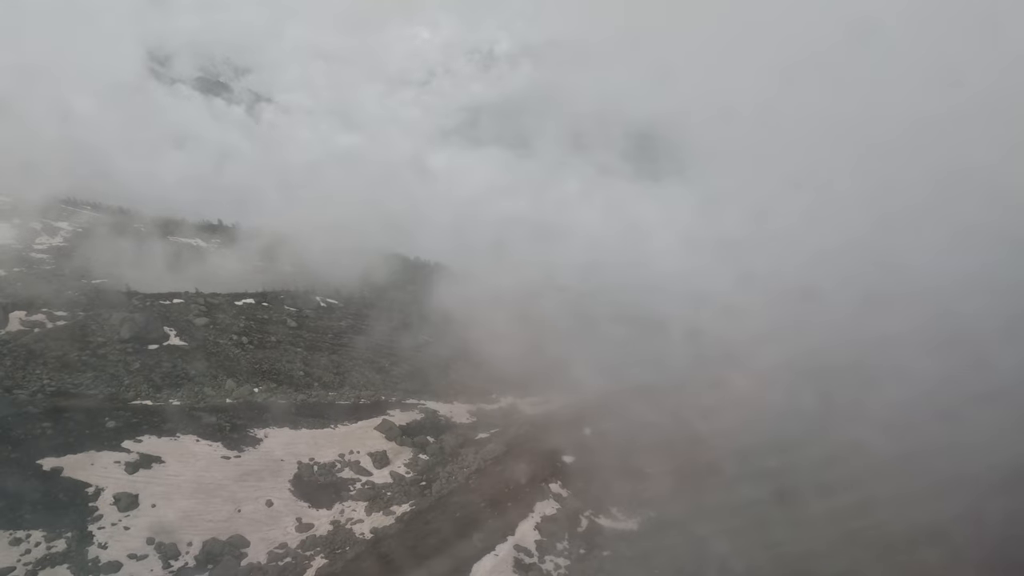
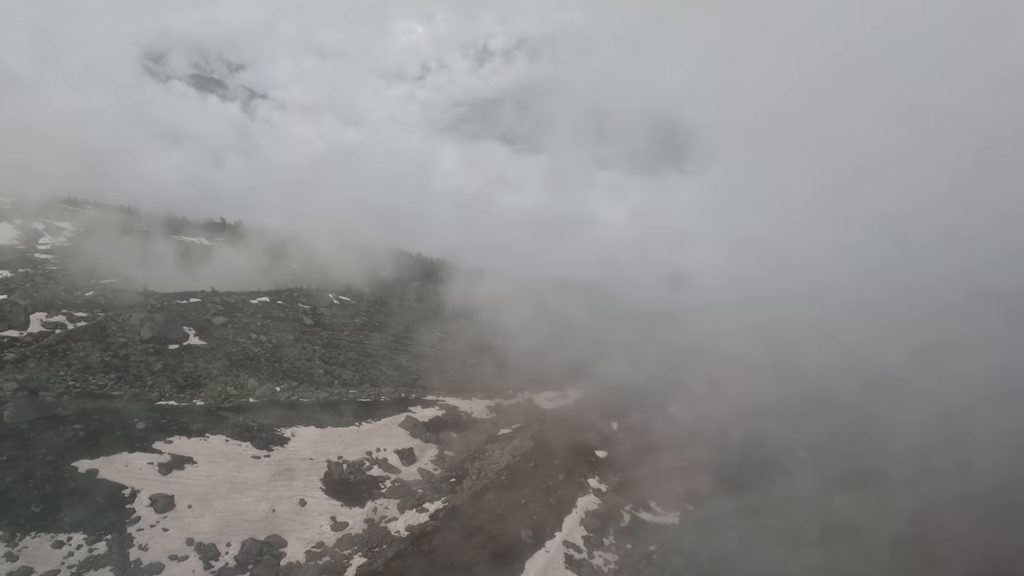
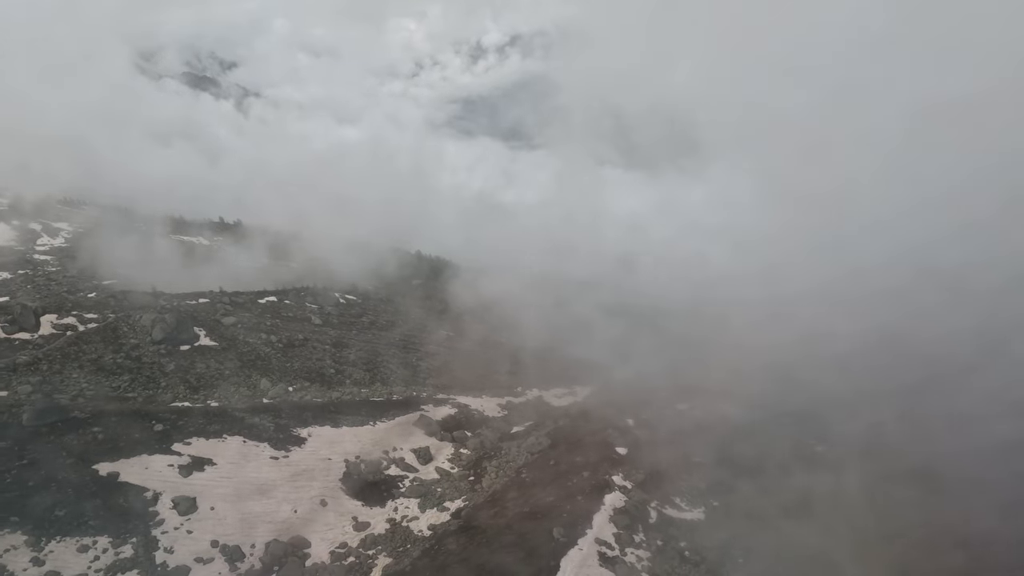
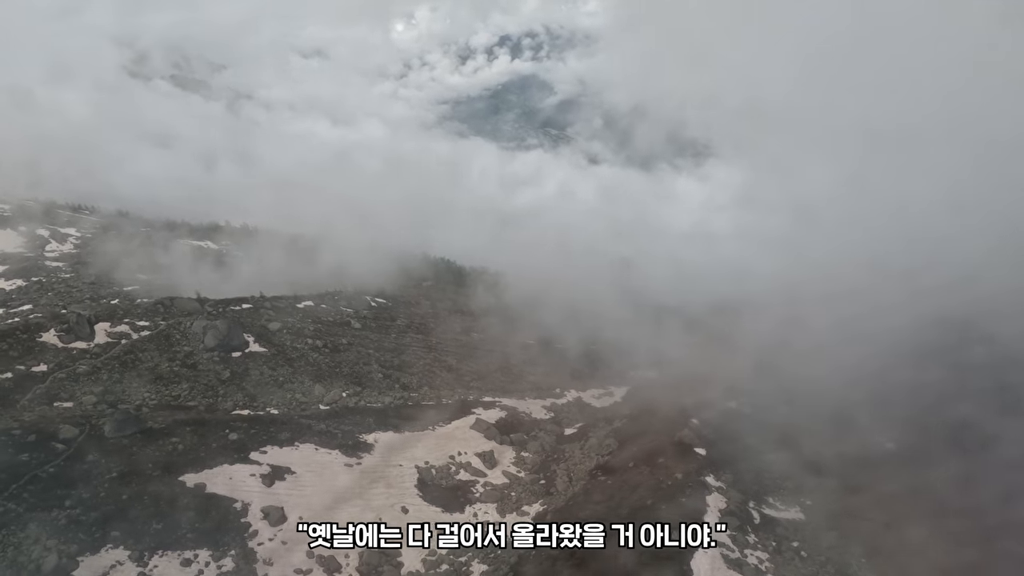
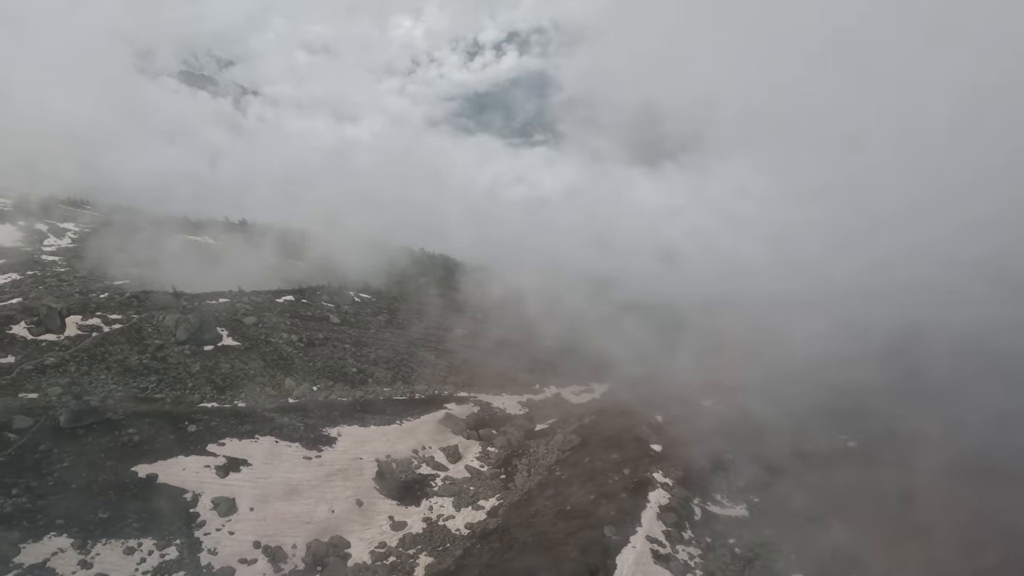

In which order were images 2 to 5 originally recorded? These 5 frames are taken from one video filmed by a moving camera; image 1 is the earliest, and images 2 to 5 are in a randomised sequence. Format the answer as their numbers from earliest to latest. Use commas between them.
2, 3, 5, 4
